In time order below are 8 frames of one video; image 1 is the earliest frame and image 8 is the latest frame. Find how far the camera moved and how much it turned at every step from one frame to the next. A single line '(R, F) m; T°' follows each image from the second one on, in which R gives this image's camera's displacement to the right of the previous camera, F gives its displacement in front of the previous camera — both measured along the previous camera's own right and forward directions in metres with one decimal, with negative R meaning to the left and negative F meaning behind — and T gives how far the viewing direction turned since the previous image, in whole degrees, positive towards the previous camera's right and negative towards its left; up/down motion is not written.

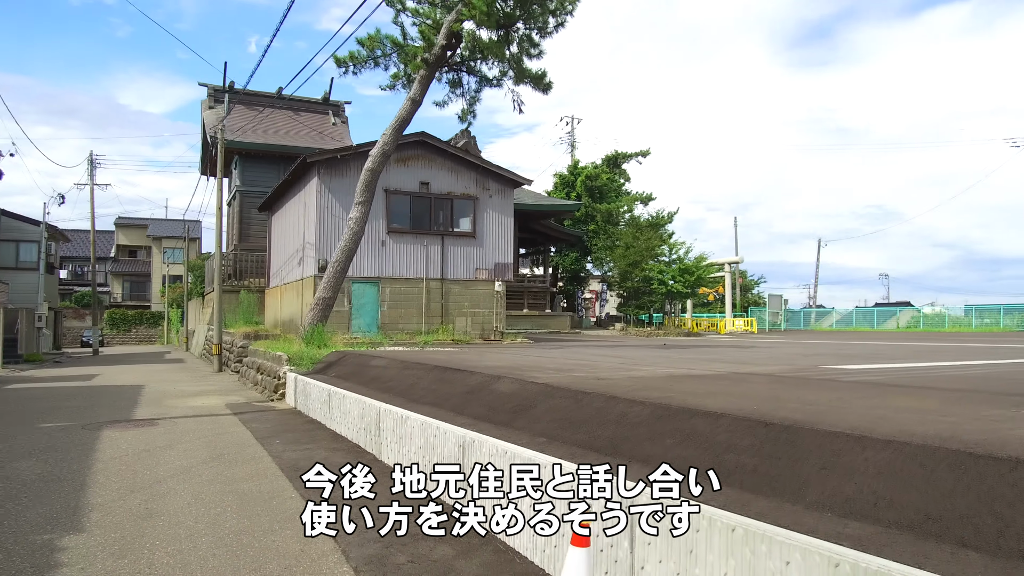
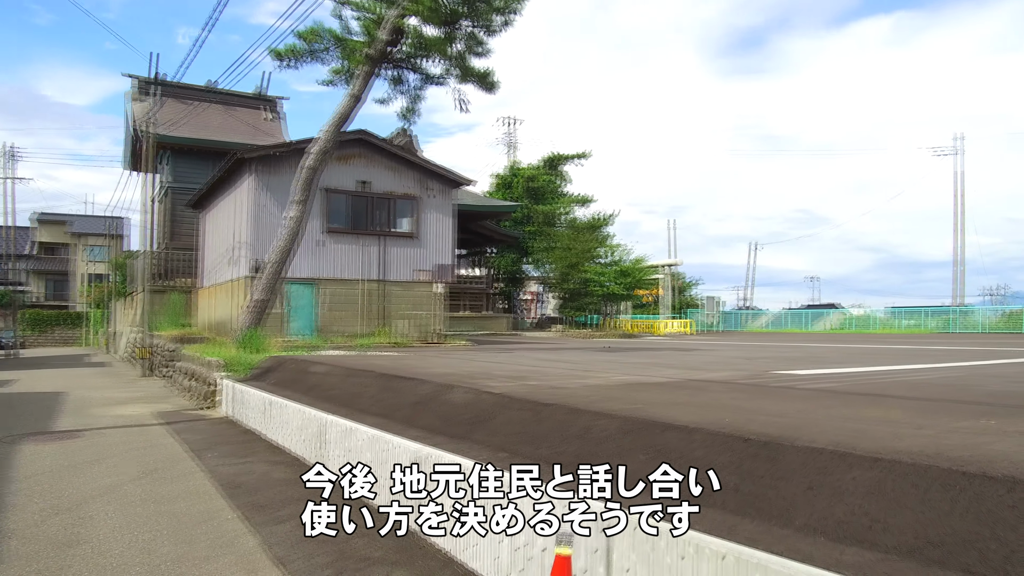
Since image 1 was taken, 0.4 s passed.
(-0.2, +0.3) m; +5°
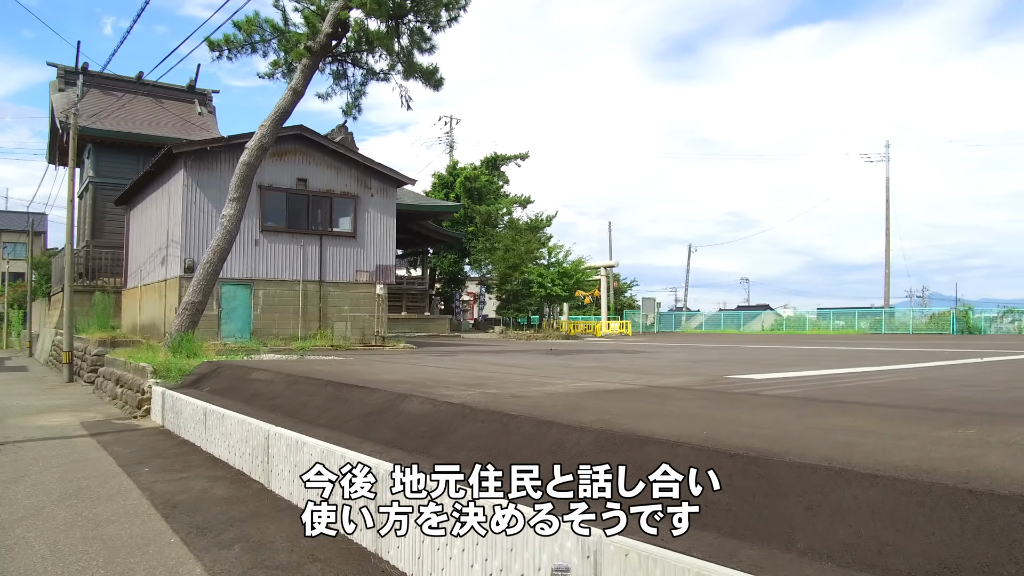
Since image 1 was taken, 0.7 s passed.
(-0.2, +0.3) m; +5°
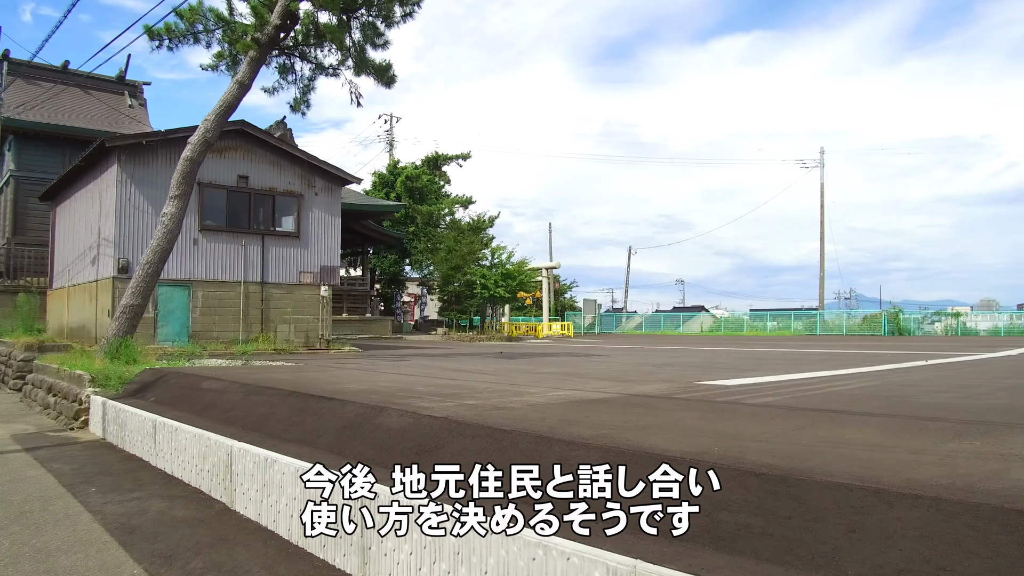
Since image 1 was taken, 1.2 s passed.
(-0.4, +0.2) m; +5°
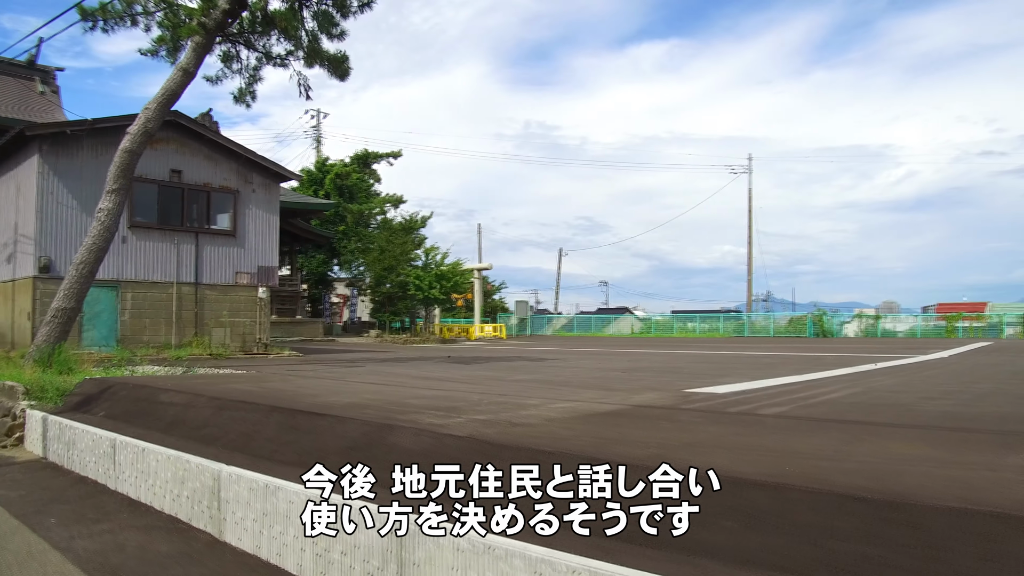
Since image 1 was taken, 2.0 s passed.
(-0.8, +0.4) m; +6°
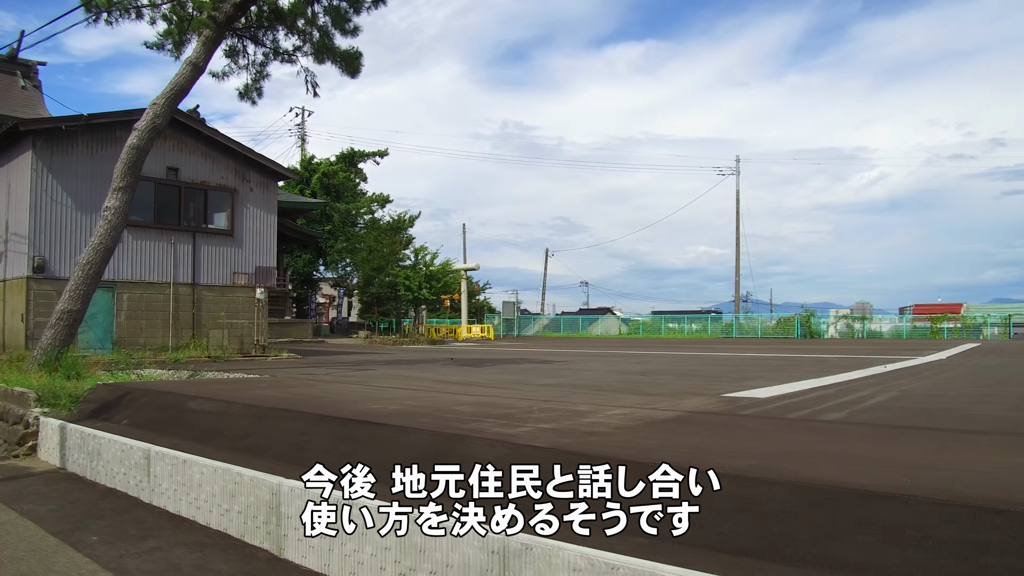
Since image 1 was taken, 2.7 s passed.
(-0.7, +0.2) m; +2°
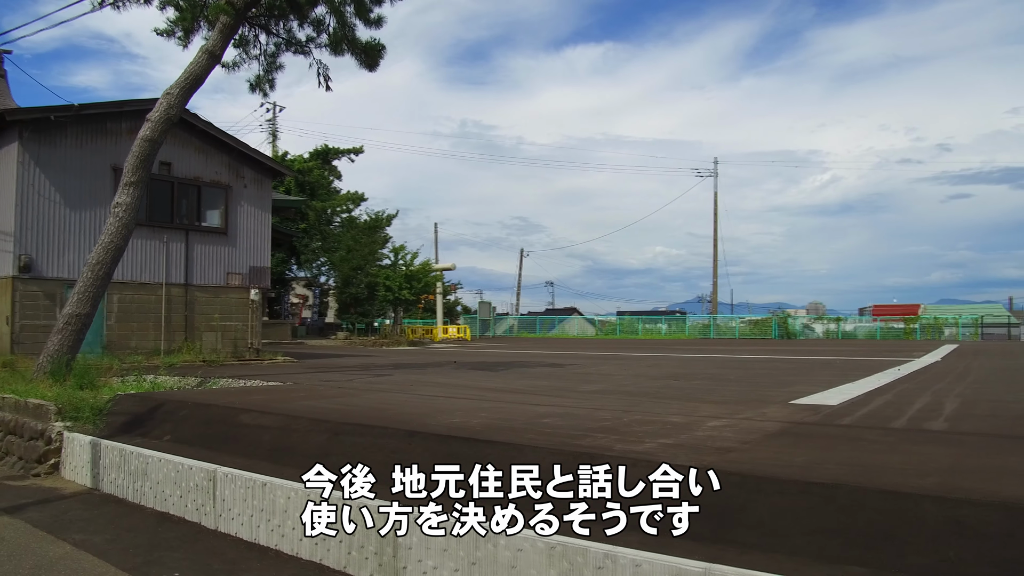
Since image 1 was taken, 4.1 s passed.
(-1.2, +0.5) m; +3°
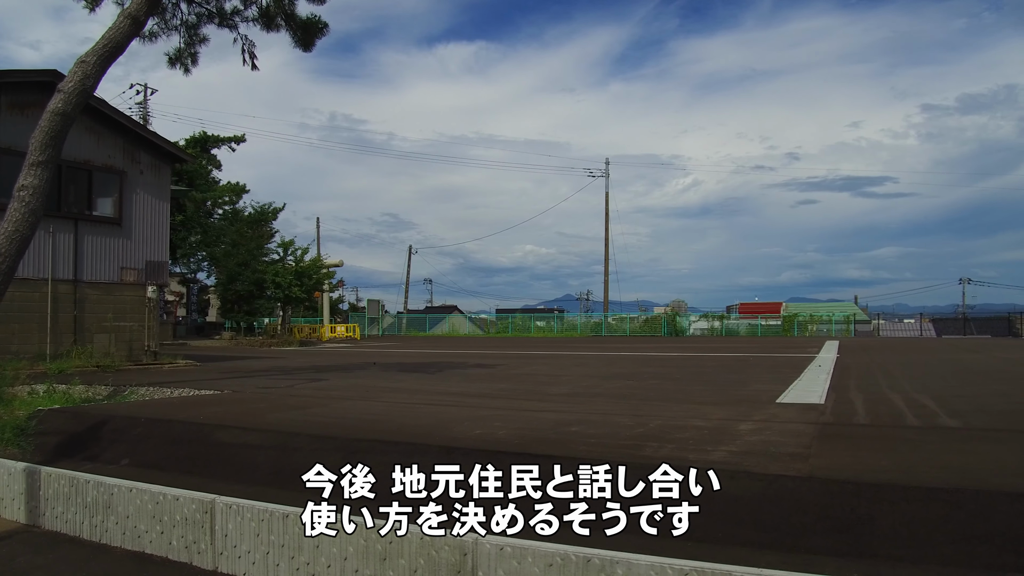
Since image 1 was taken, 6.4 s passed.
(-1.3, +0.6) m; +10°
